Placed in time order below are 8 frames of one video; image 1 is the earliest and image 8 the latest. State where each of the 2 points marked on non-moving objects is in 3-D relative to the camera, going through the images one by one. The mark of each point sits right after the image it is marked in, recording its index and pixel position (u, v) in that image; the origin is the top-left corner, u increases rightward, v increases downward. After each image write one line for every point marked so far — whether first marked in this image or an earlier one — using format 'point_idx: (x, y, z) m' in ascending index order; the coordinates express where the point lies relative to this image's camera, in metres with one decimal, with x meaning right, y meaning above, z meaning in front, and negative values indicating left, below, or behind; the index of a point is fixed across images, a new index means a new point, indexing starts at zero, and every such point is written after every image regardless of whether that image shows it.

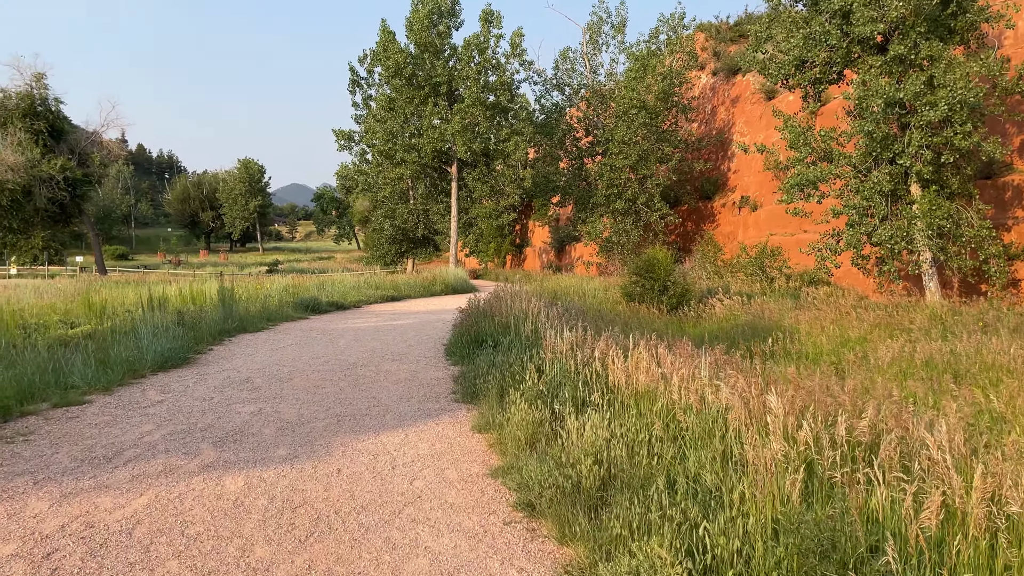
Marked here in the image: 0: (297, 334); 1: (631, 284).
0: (-2.0, -0.4, +7.3) m
1: (+2.0, +0.1, +13.4) m
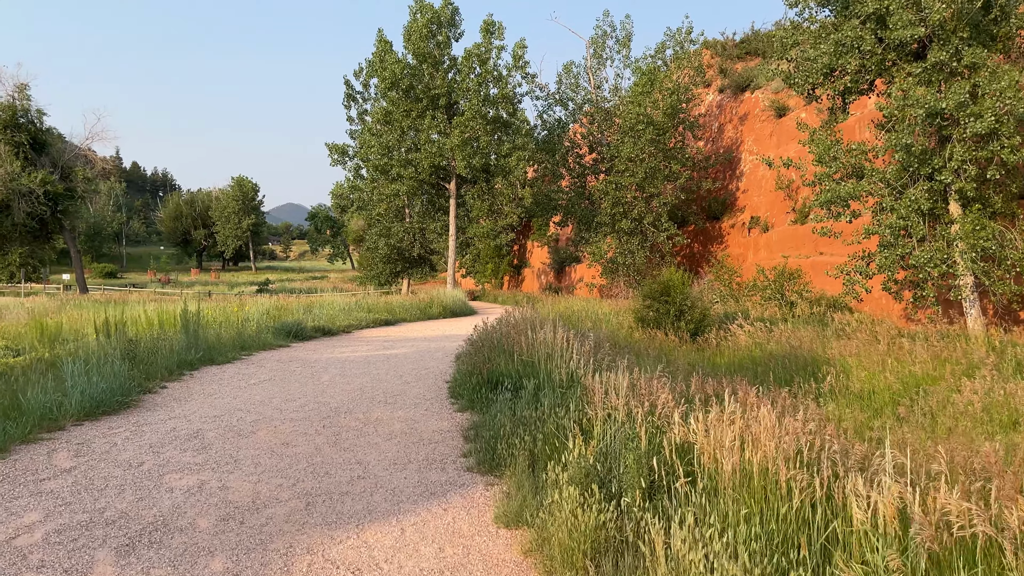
0: (-1.9, -0.6, +6.3) m
1: (+2.0, -0.3, +12.3) m
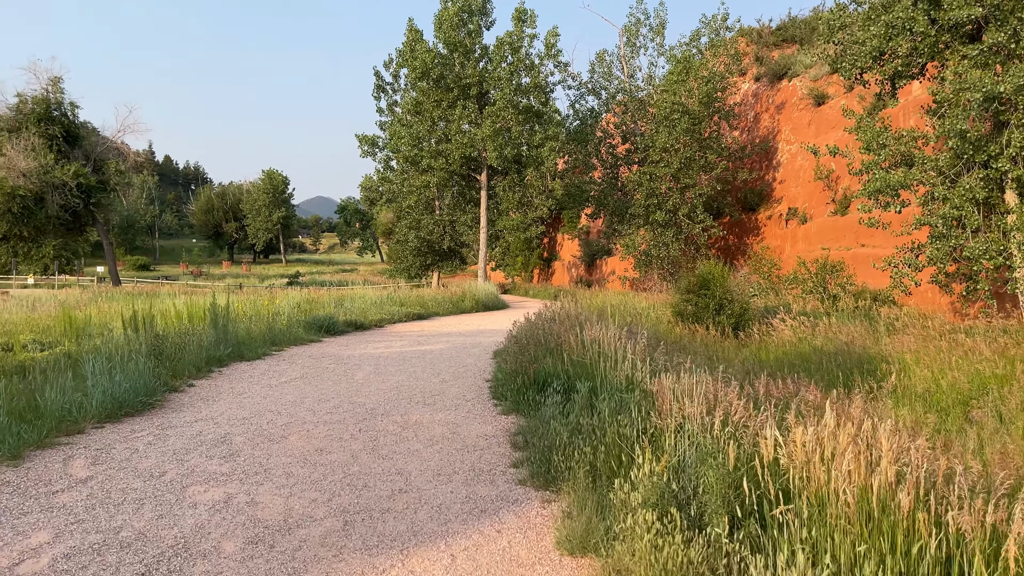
0: (-1.6, -0.6, +6.0) m
1: (+2.6, -0.2, +11.9) m
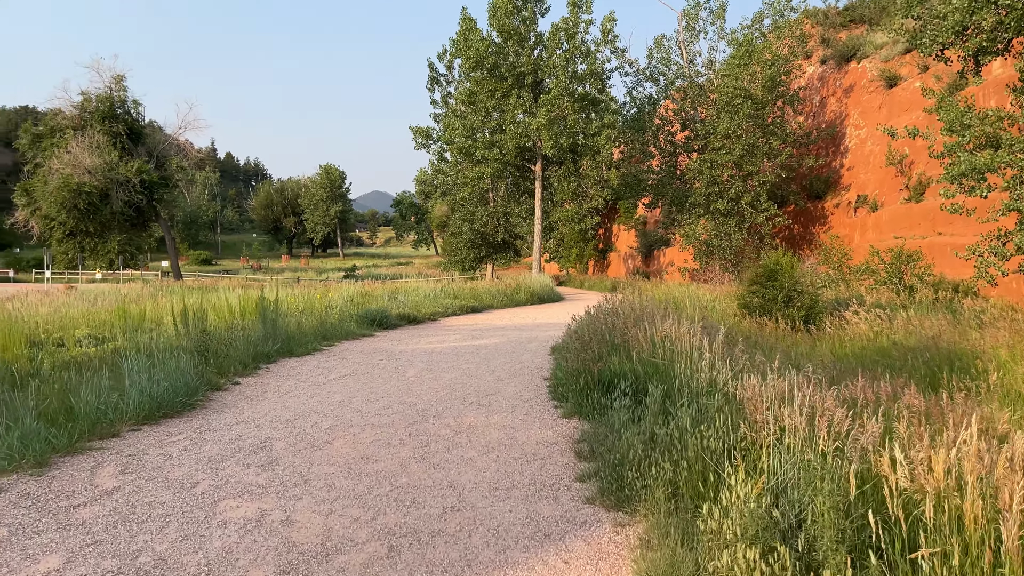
0: (-1.1, -0.5, +5.8) m
1: (+3.4, -0.1, +11.4) m
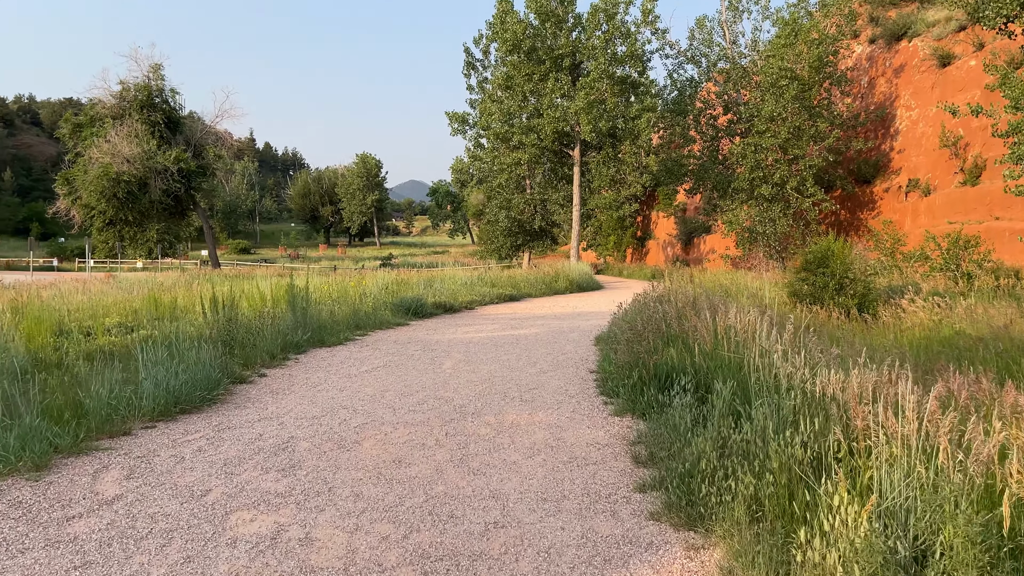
0: (-0.8, -0.4, +5.5) m
1: (+3.9, +0.1, +10.9) m
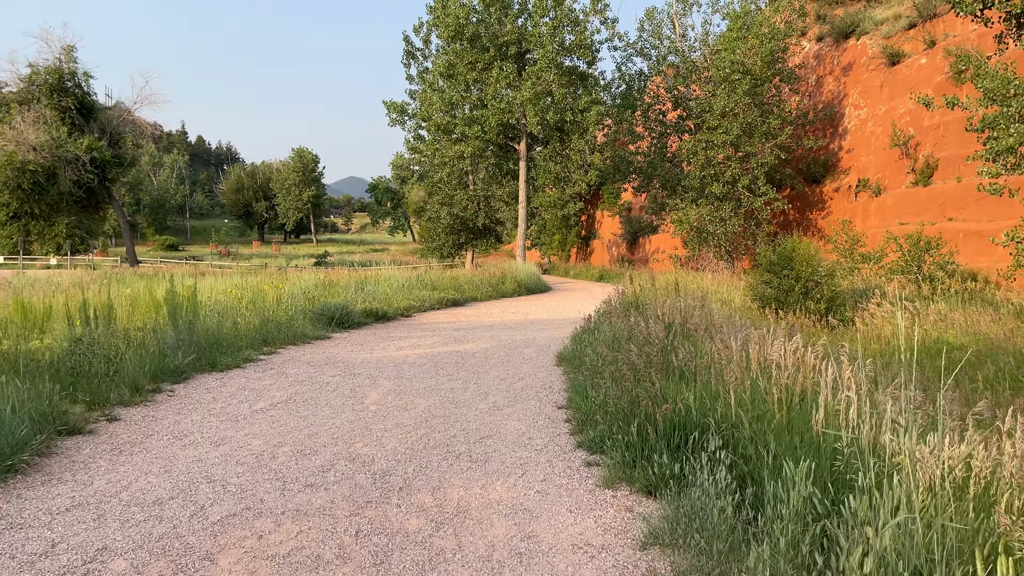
0: (-1.1, -0.5, +4.3) m
1: (+3.2, 0.0, +10.1) m
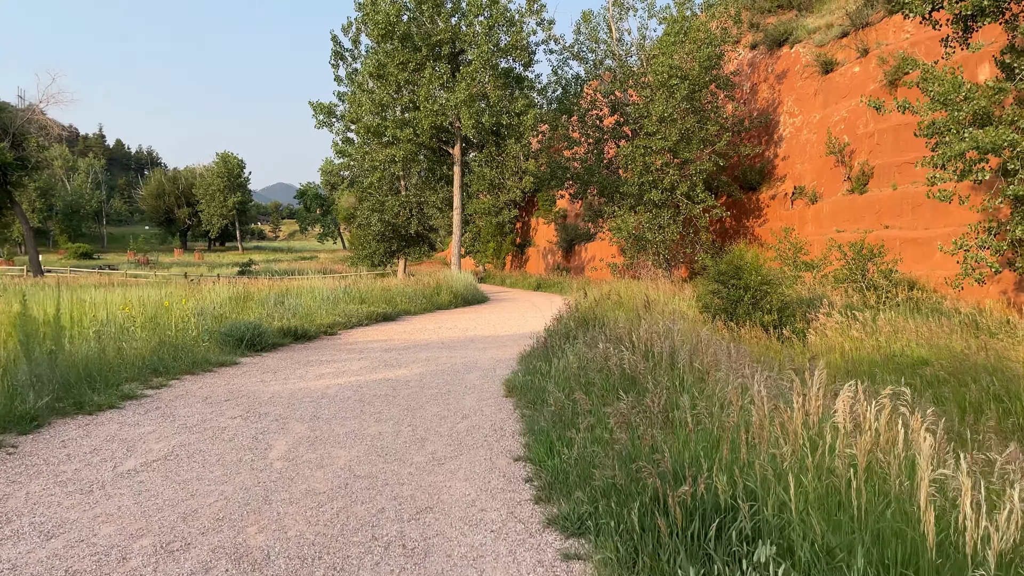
0: (-1.4, -0.6, +3.5) m
1: (+2.4, -0.1, +9.6) m
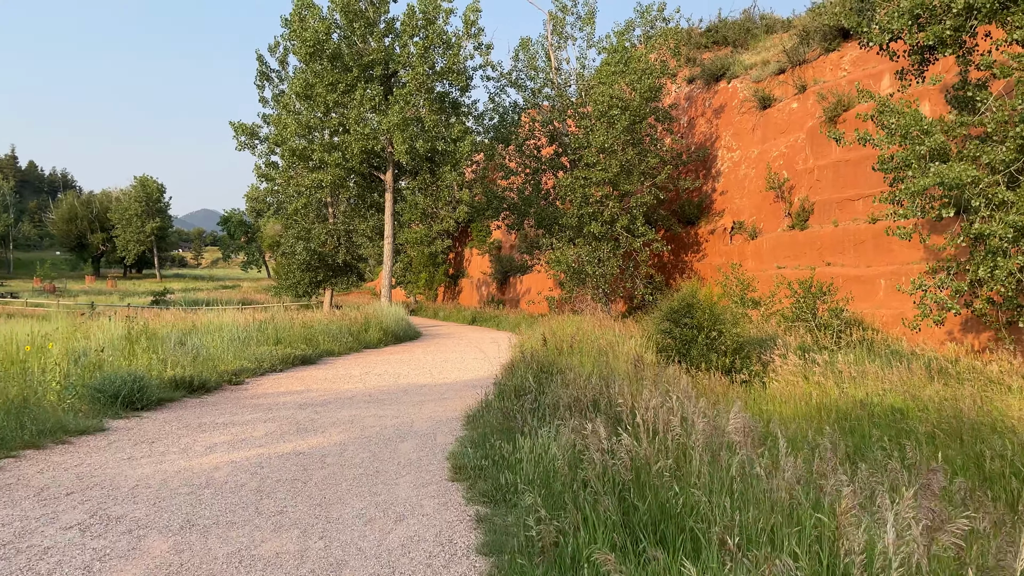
0: (-1.6, -0.7, +2.5) m
1: (+1.7, -0.5, +8.9) m
